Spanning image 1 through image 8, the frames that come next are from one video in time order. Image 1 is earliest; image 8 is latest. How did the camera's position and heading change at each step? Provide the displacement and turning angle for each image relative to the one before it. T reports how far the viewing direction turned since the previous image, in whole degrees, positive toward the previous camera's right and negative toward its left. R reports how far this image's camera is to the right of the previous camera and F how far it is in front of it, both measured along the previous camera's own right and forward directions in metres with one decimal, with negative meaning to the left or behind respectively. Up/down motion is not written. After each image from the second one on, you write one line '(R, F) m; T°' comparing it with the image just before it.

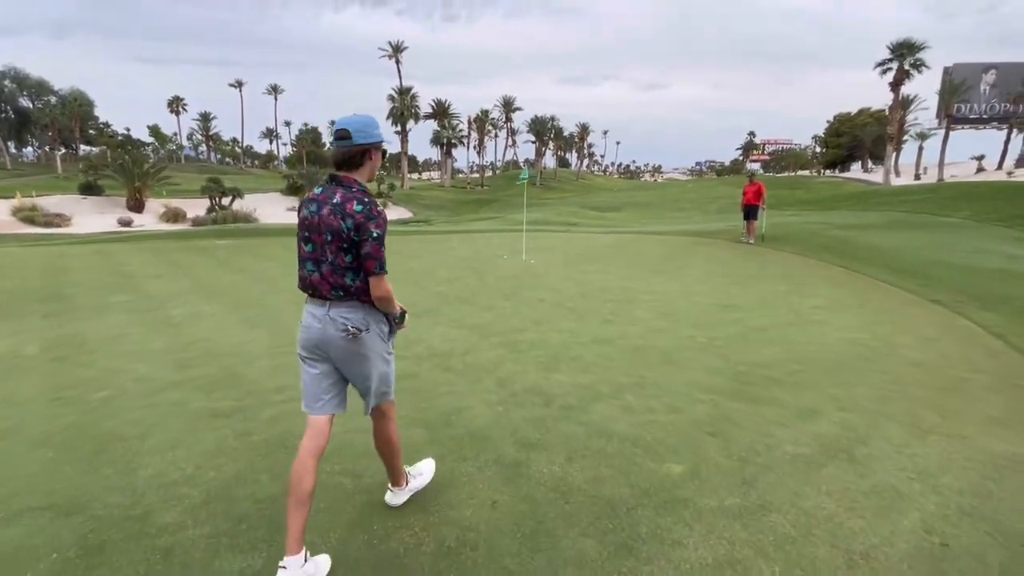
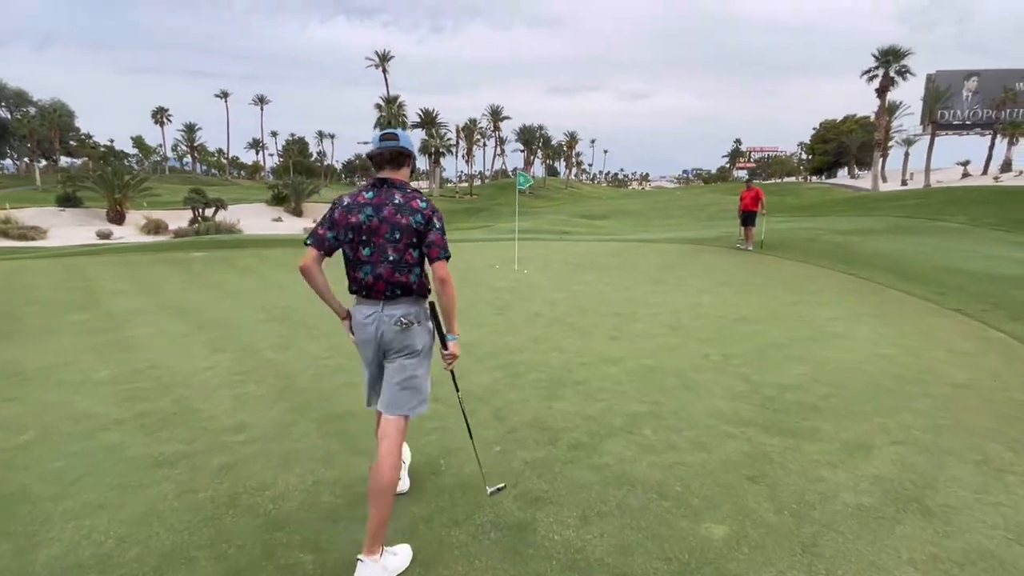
(-0.1, +0.6) m; +1°
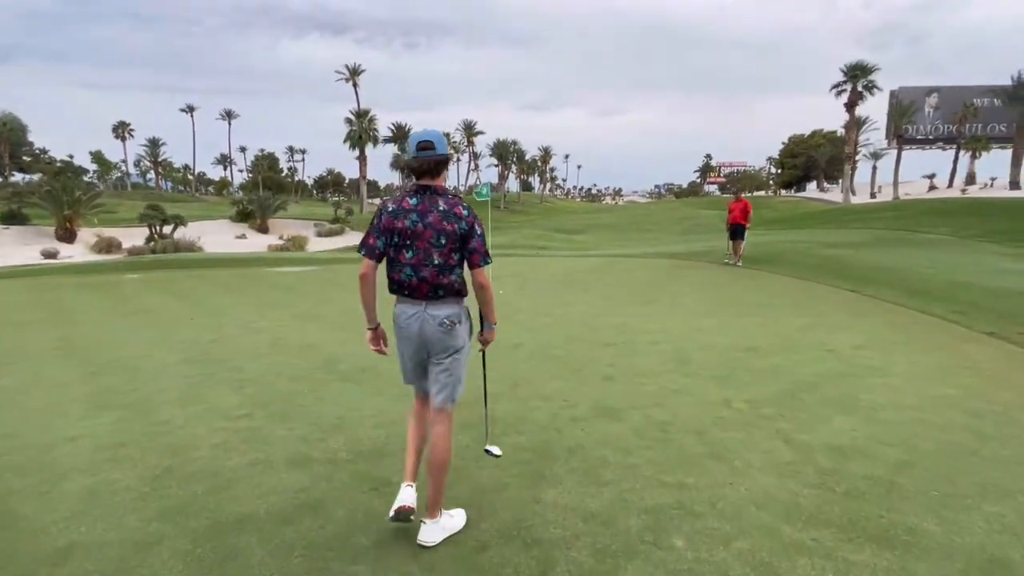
(0.0, +1.2) m; +3°
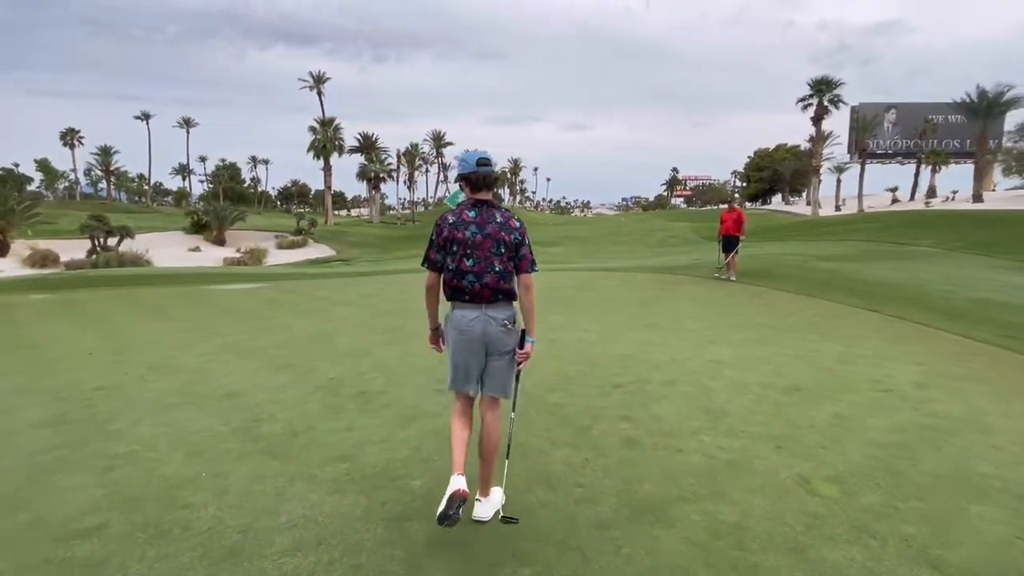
(-0.1, +1.4) m; +3°
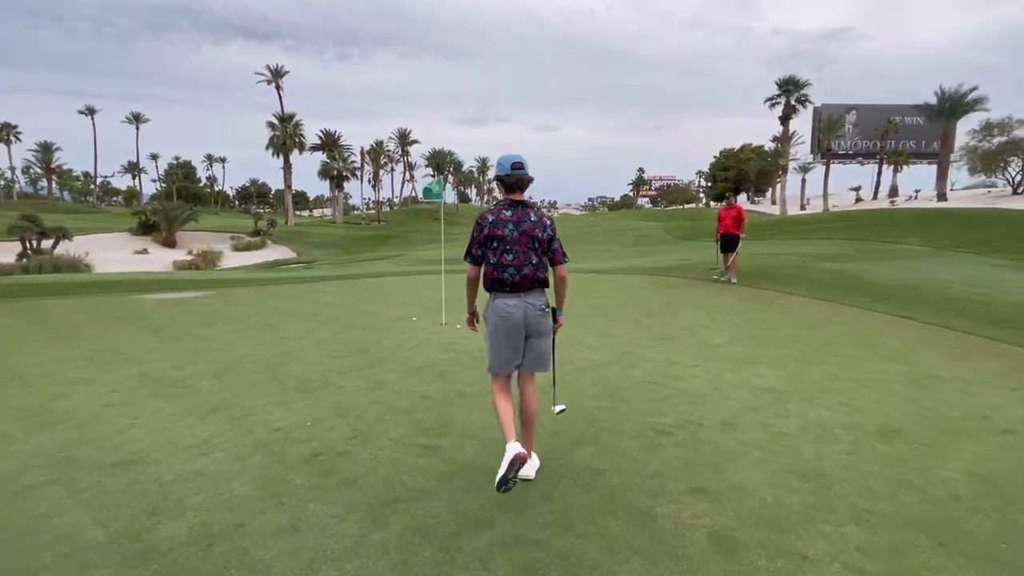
(-0.3, +1.4) m; +3°
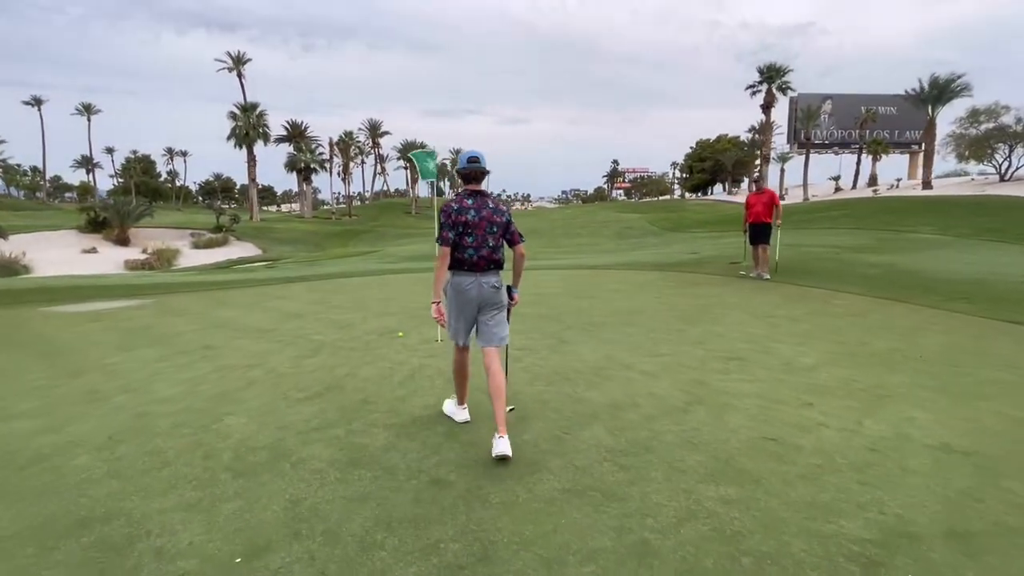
(-0.5, +1.8) m; +3°
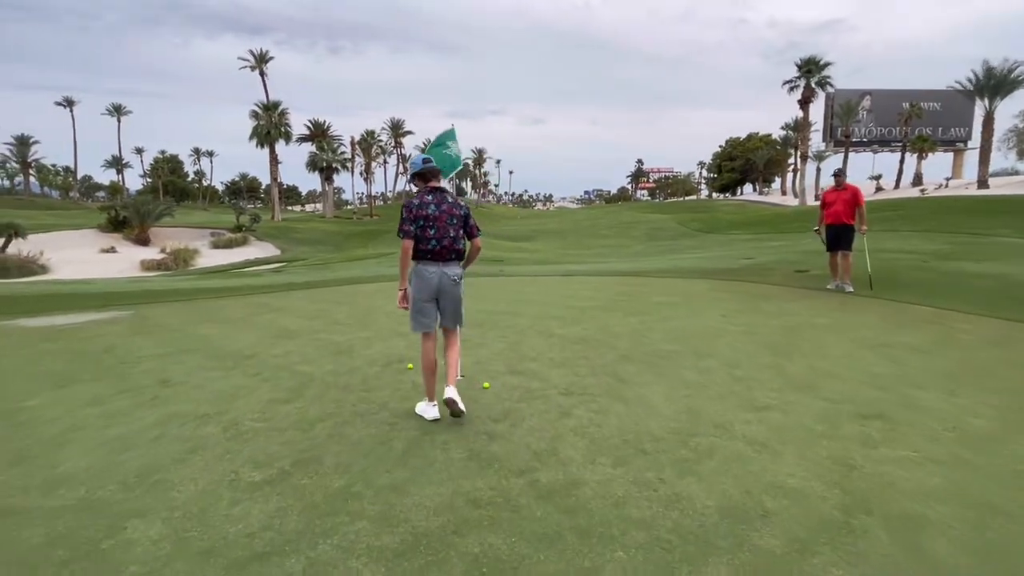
(-0.2, +1.5) m; -2°
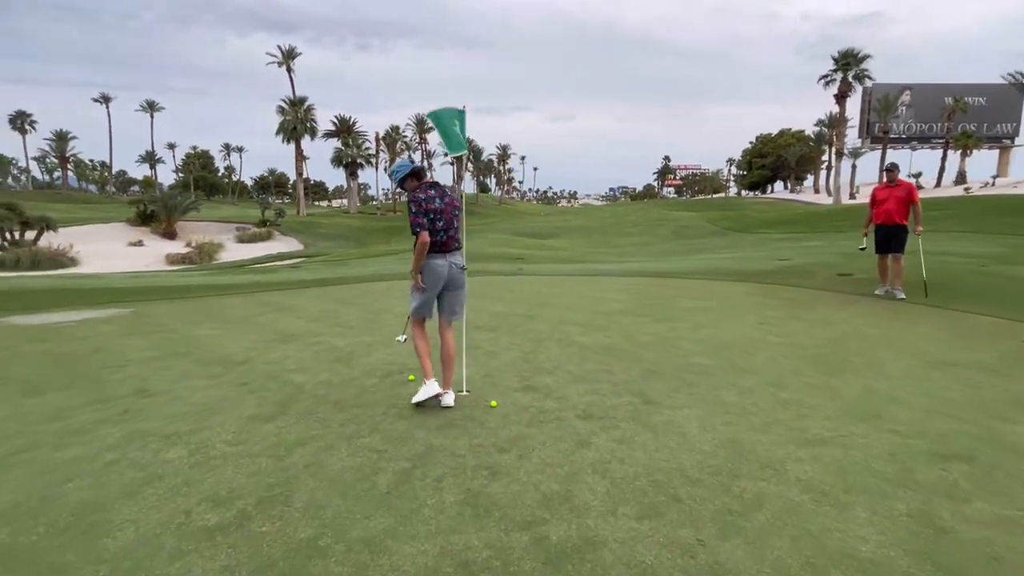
(+0.1, +0.6) m; -2°
